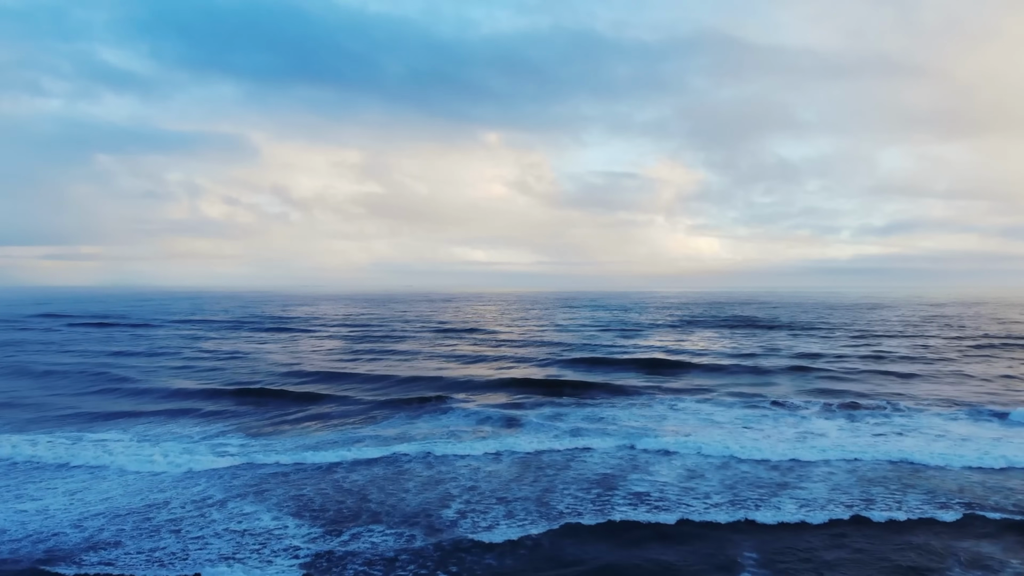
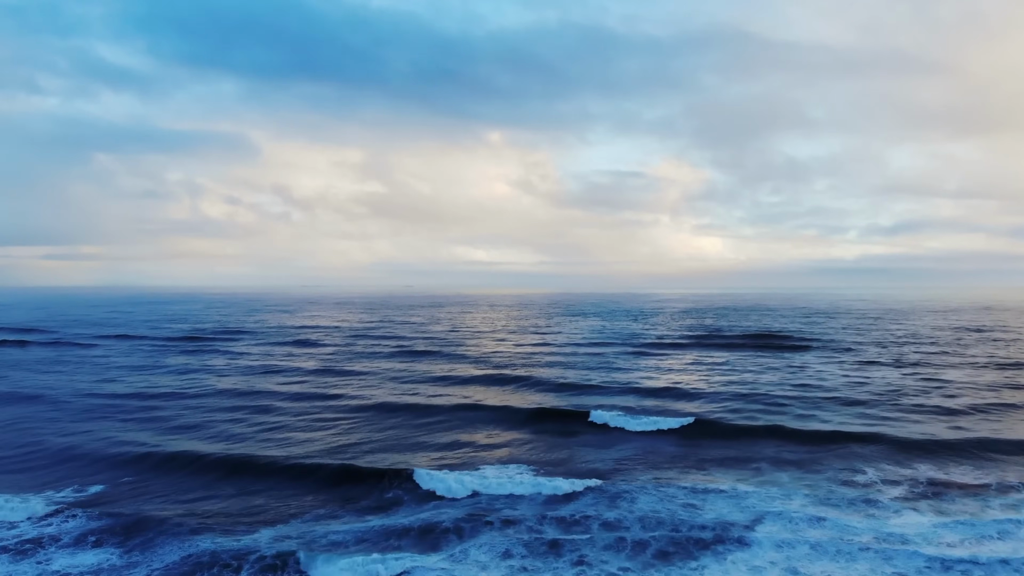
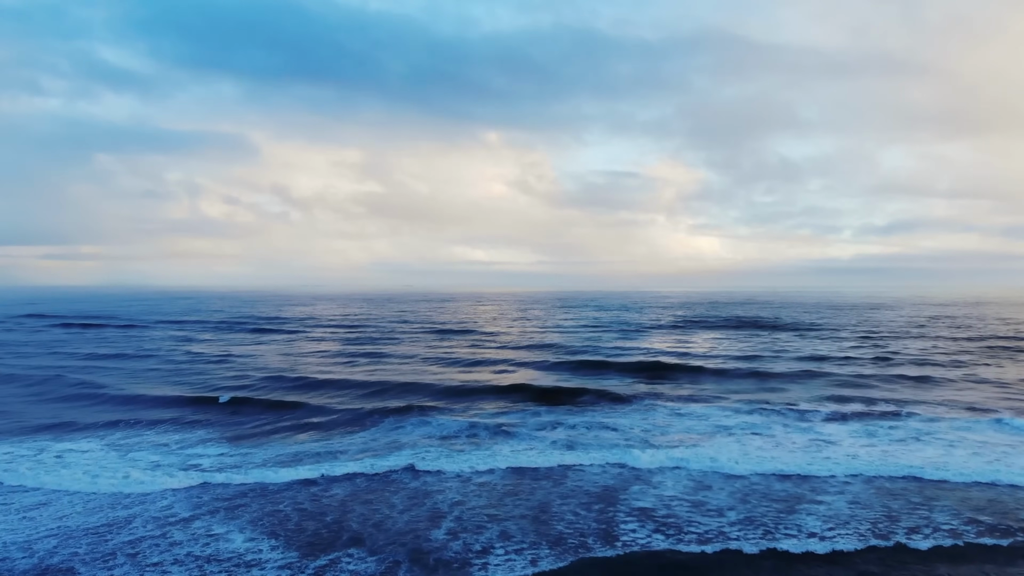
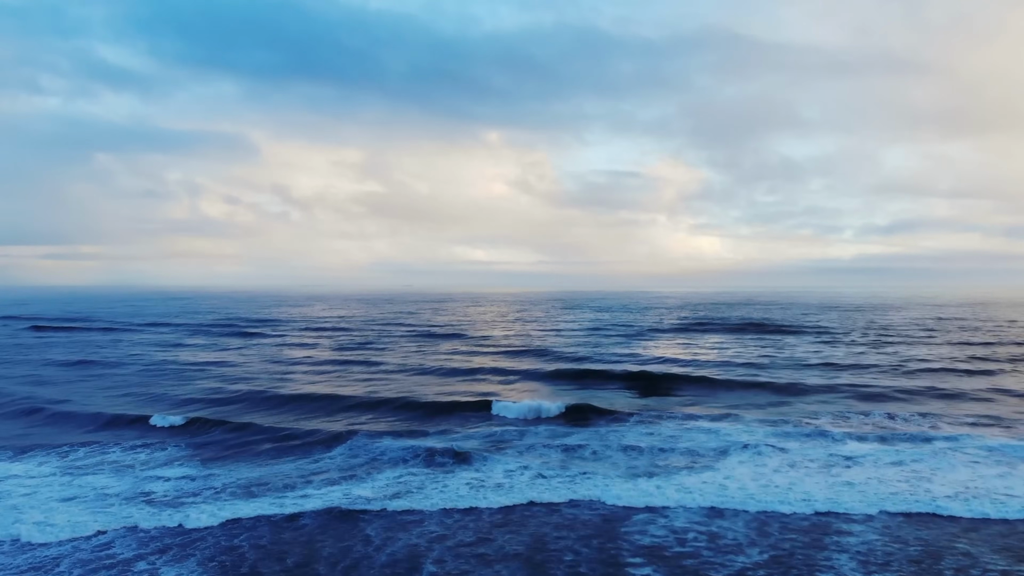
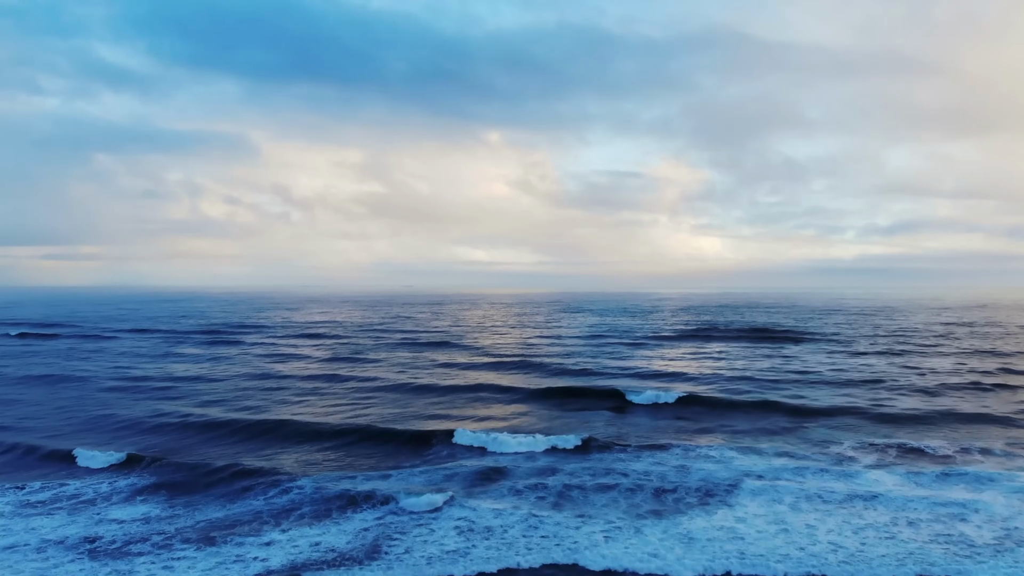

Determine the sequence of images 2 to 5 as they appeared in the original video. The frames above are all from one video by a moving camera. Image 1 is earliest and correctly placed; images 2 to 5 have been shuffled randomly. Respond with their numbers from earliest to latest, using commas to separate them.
3, 4, 5, 2
